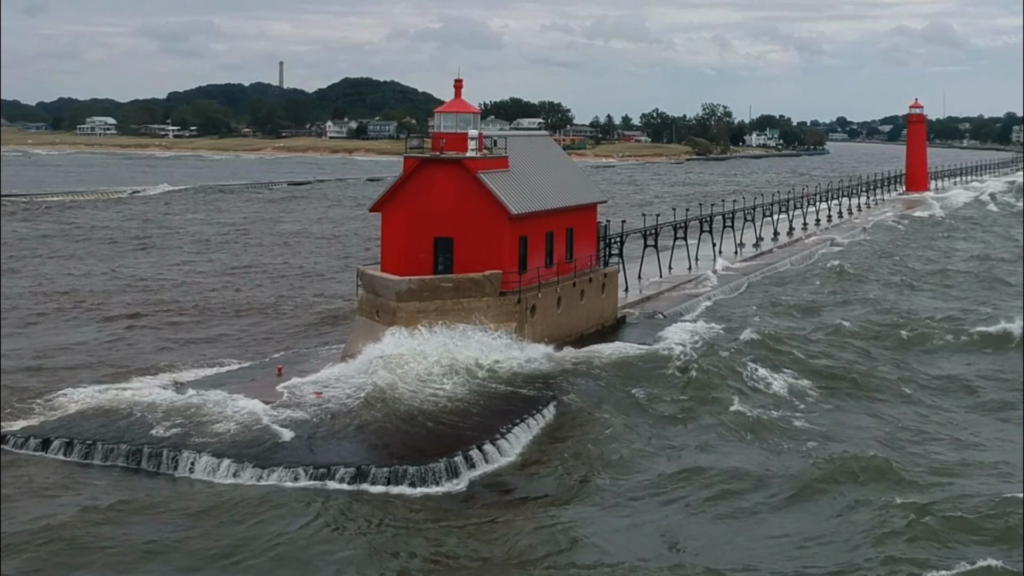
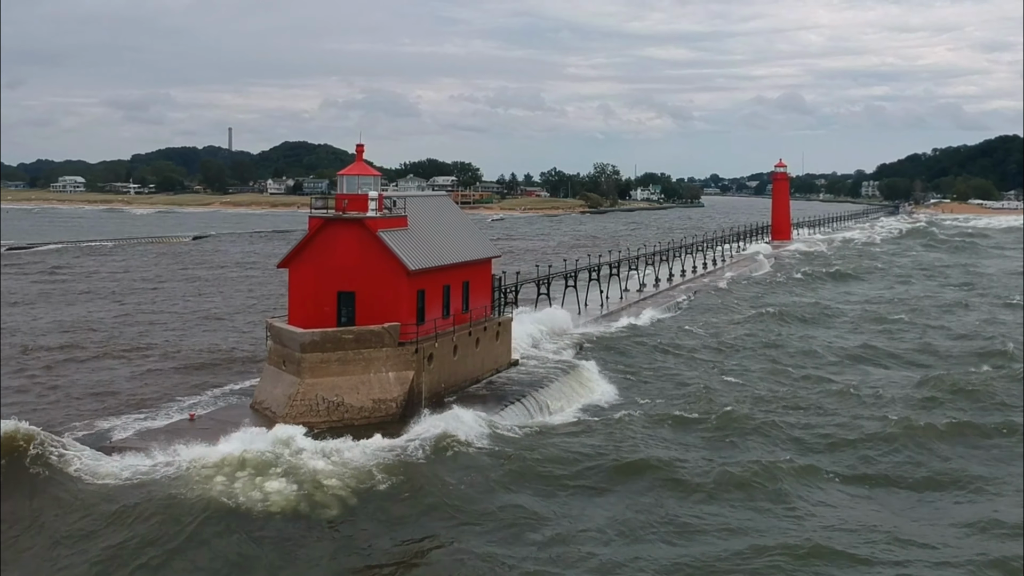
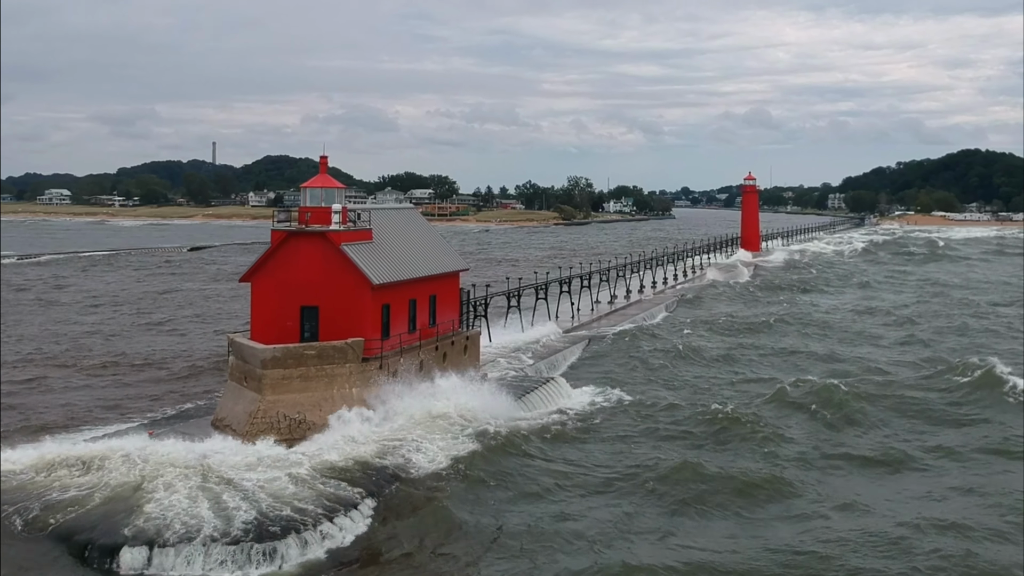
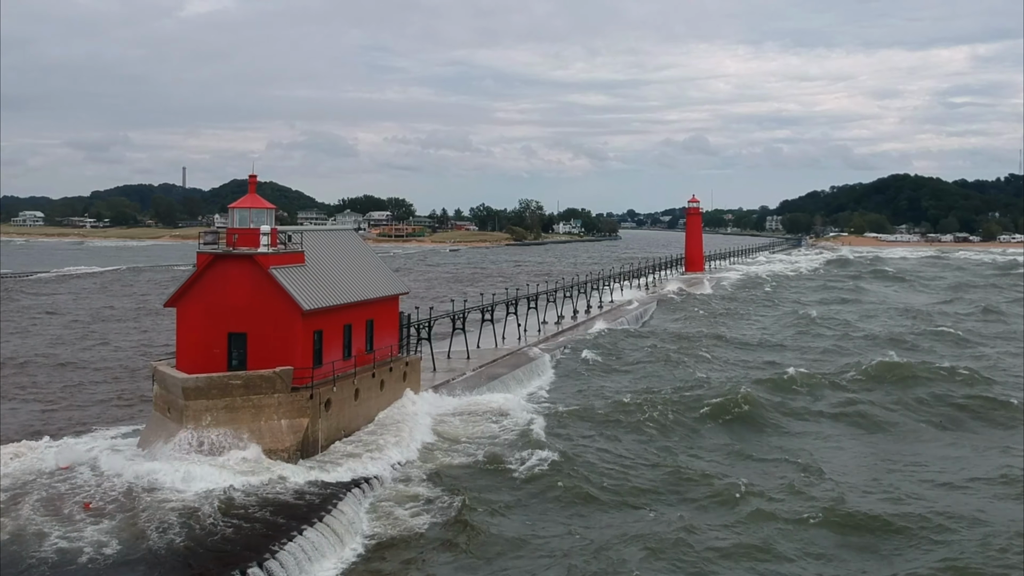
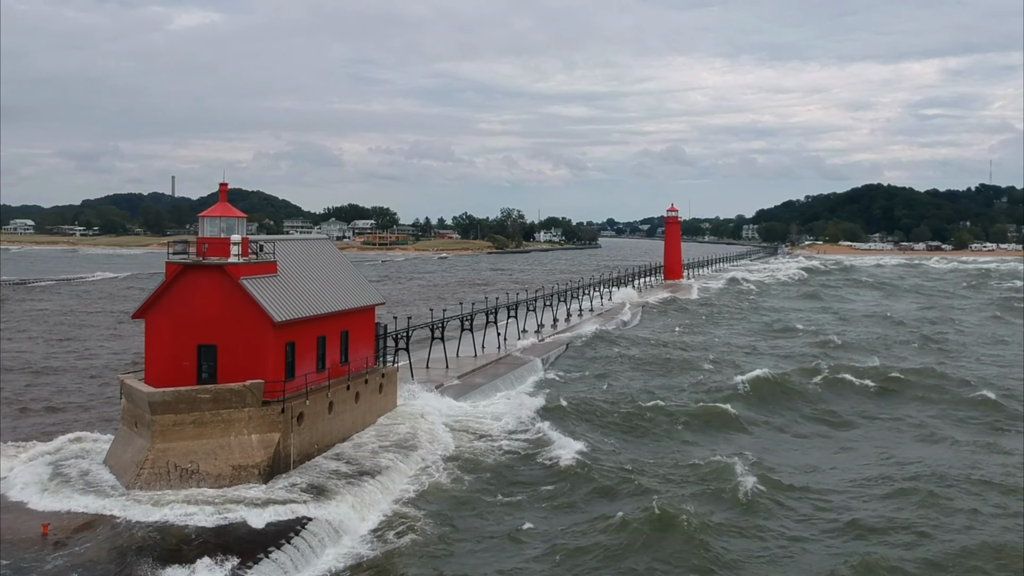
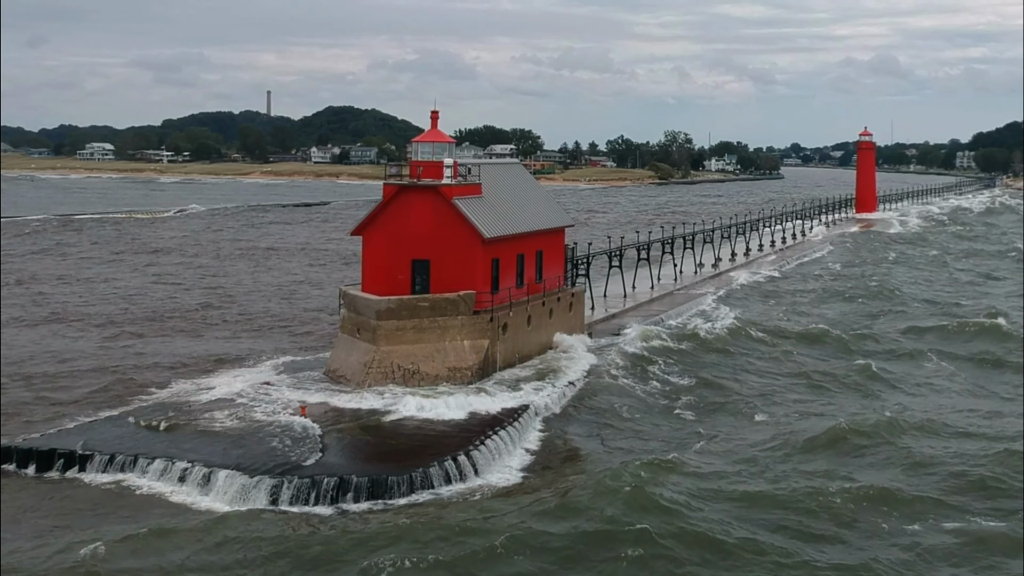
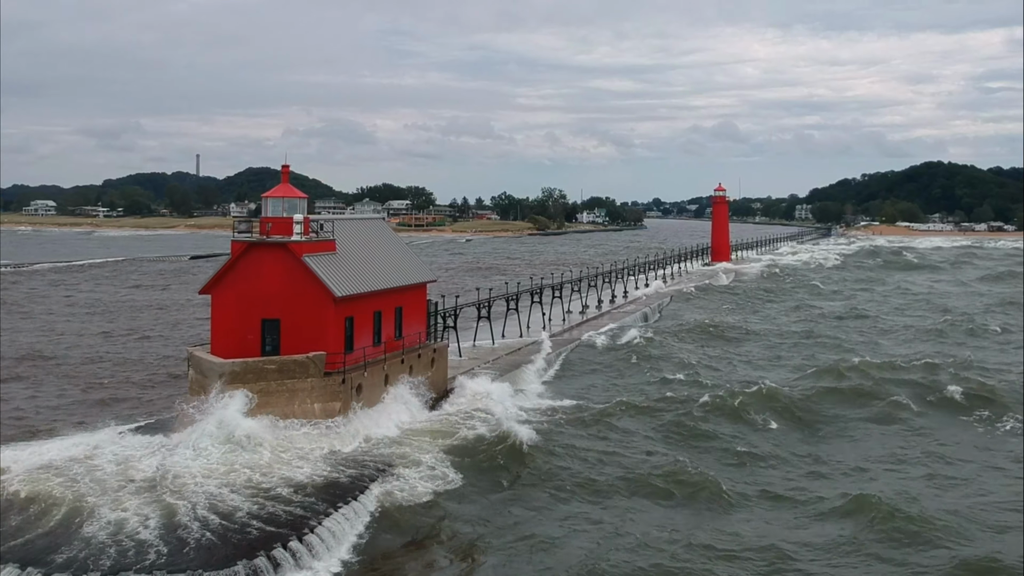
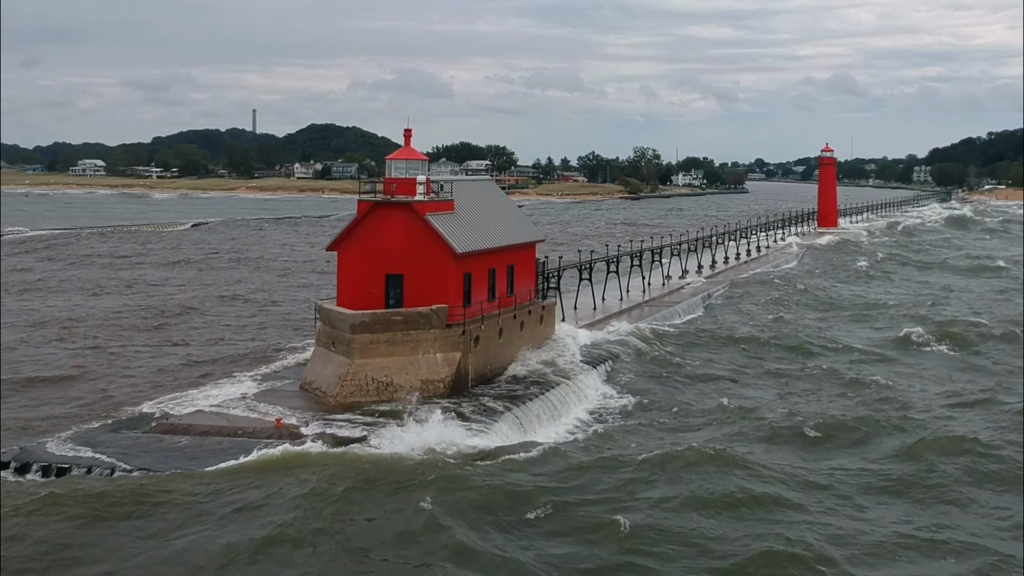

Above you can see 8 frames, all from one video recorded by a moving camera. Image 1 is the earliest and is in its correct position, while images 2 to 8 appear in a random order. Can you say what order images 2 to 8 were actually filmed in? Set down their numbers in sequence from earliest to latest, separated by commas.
6, 8, 2, 3, 7, 4, 5
